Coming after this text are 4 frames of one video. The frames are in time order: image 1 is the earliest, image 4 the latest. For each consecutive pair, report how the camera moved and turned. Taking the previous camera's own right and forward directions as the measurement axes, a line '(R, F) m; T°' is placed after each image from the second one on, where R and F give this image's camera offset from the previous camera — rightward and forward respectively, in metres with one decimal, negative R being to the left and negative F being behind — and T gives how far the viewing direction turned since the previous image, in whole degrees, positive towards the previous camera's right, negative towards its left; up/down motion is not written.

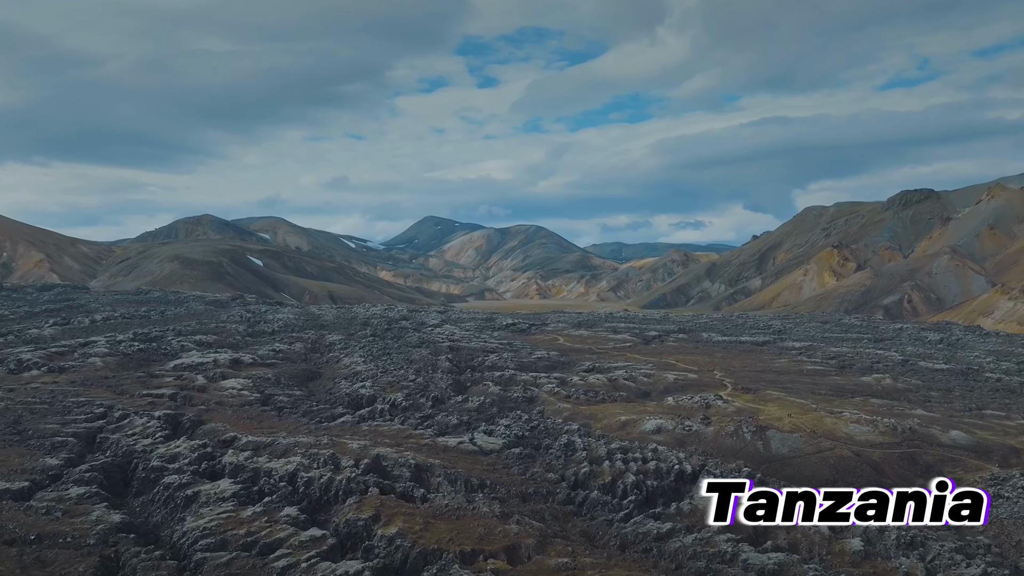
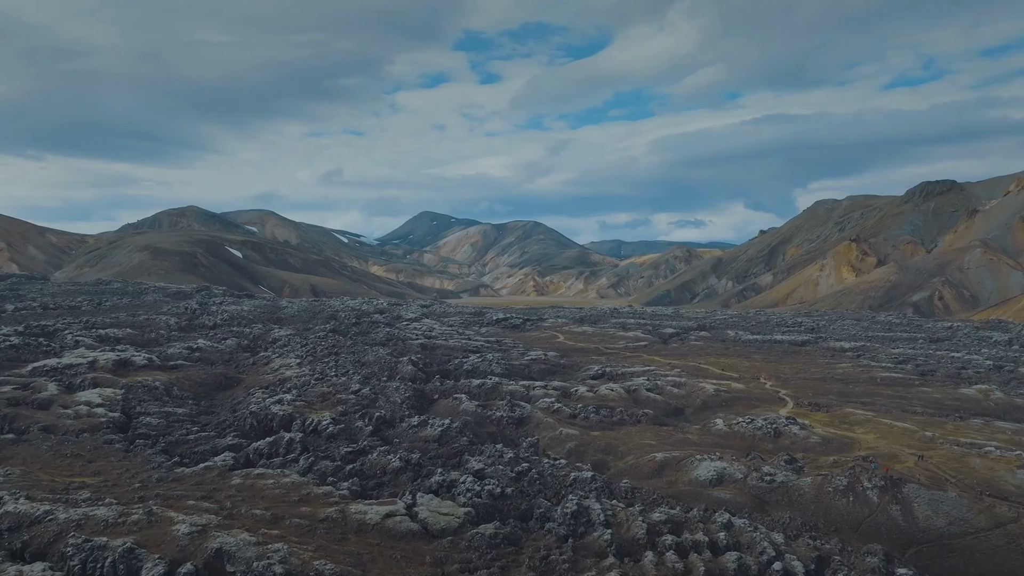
(+1.7, +31.6) m; 0°
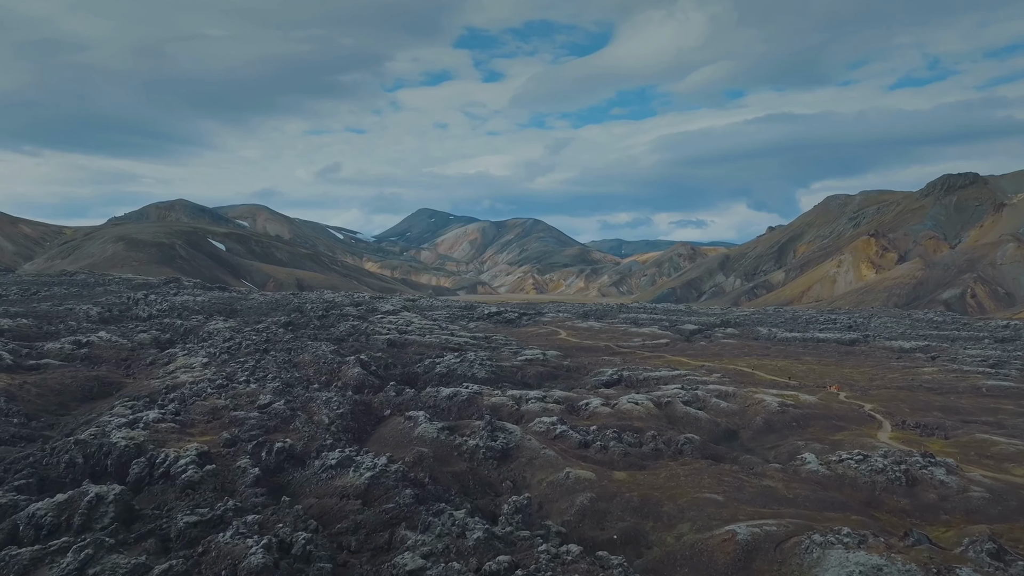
(+1.3, +25.6) m; 0°
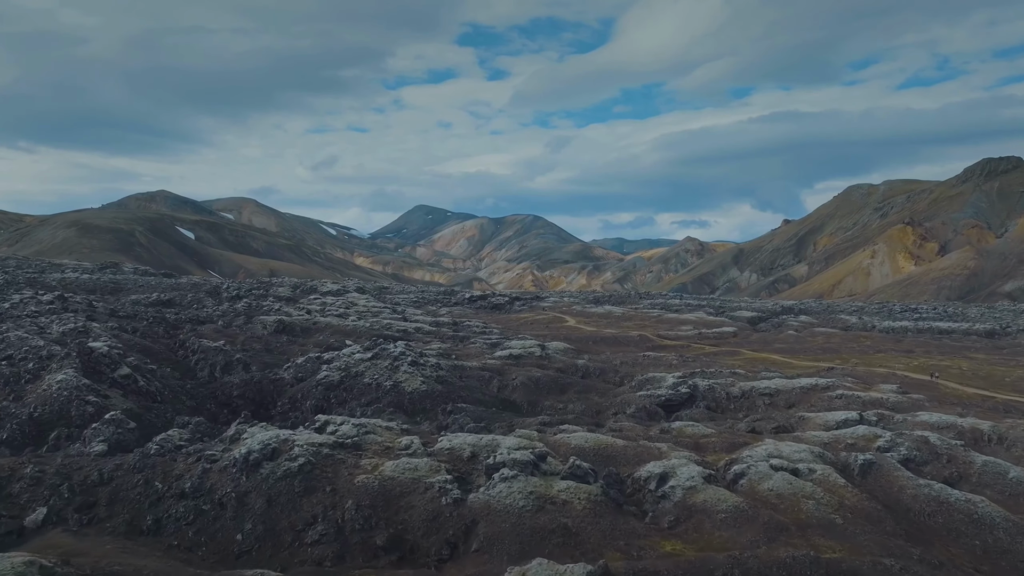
(+2.0, +41.3) m; 0°
